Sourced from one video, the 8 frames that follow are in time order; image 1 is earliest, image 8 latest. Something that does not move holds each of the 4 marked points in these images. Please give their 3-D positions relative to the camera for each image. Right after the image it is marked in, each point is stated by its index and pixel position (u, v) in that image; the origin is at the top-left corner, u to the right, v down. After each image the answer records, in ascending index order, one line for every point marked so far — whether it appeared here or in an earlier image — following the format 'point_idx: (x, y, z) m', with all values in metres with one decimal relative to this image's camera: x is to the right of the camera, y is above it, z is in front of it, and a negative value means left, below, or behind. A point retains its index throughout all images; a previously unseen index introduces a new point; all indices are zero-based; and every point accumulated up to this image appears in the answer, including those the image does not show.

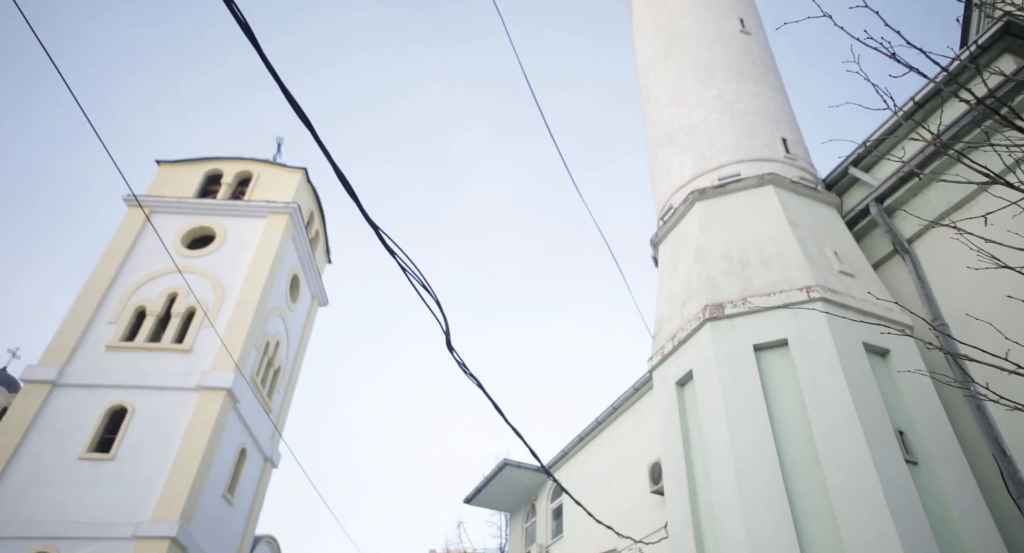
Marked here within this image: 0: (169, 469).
0: (-7.8, -4.4, +14.7) m
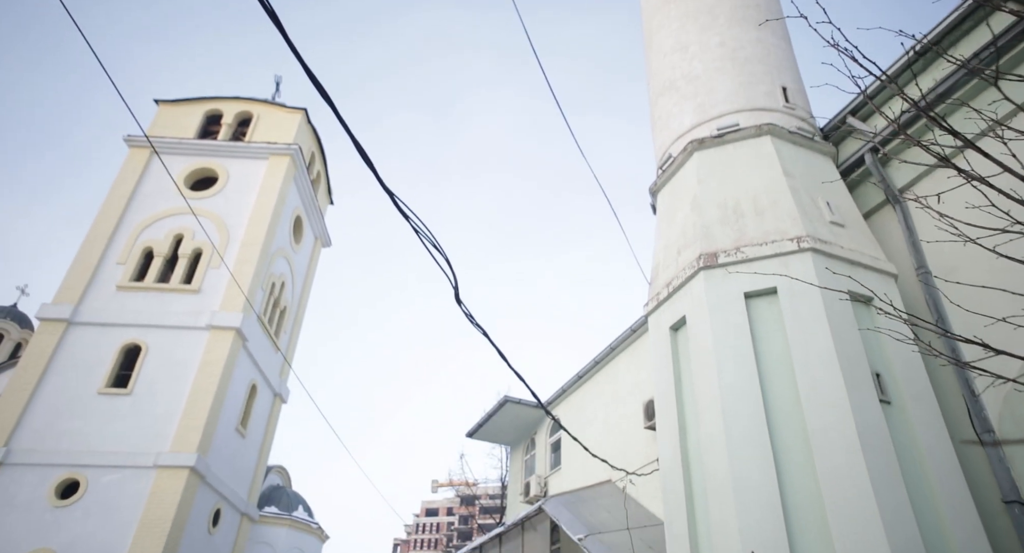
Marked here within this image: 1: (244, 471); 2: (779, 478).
0: (-7.8, -3.0, +15.4) m
1: (-7.5, -5.4, +18.0) m
2: (+2.4, -1.8, +5.8) m
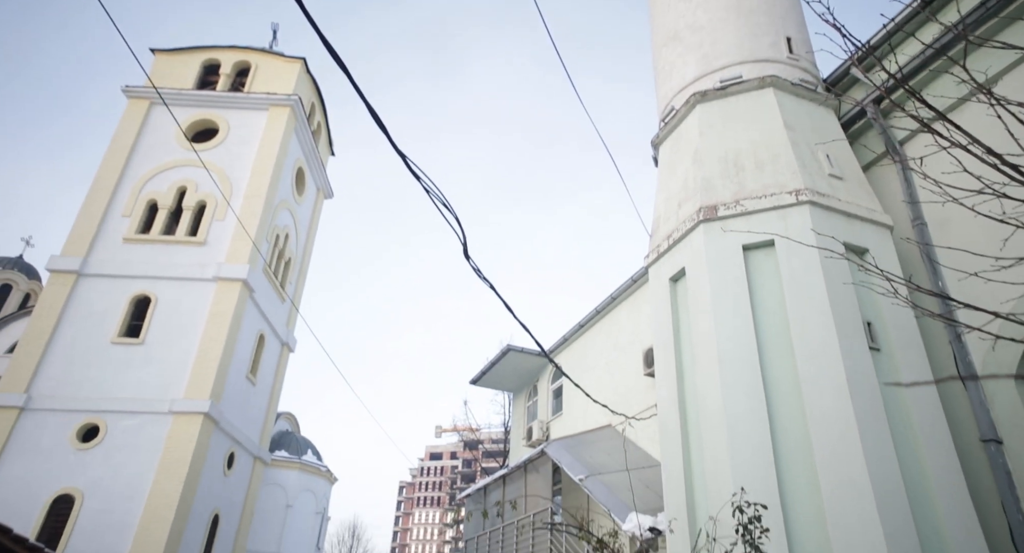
0: (-7.7, -1.9, +15.8) m
1: (-7.4, -4.0, +18.6) m
2: (+2.5, -1.4, +6.1) m
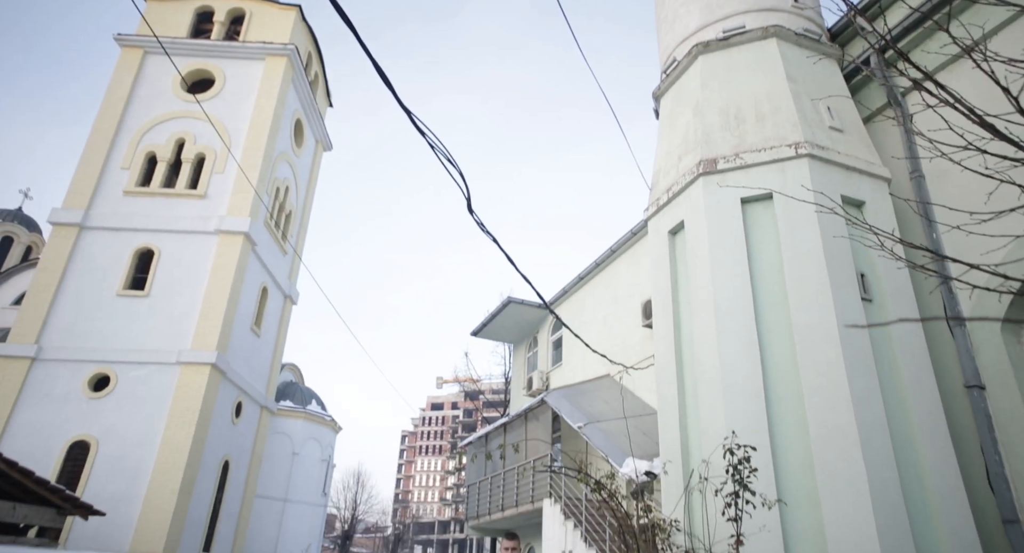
0: (-7.7, -0.7, +16.0) m
1: (-7.4, -2.6, +19.0) m
2: (+2.5, -0.9, +6.4) m
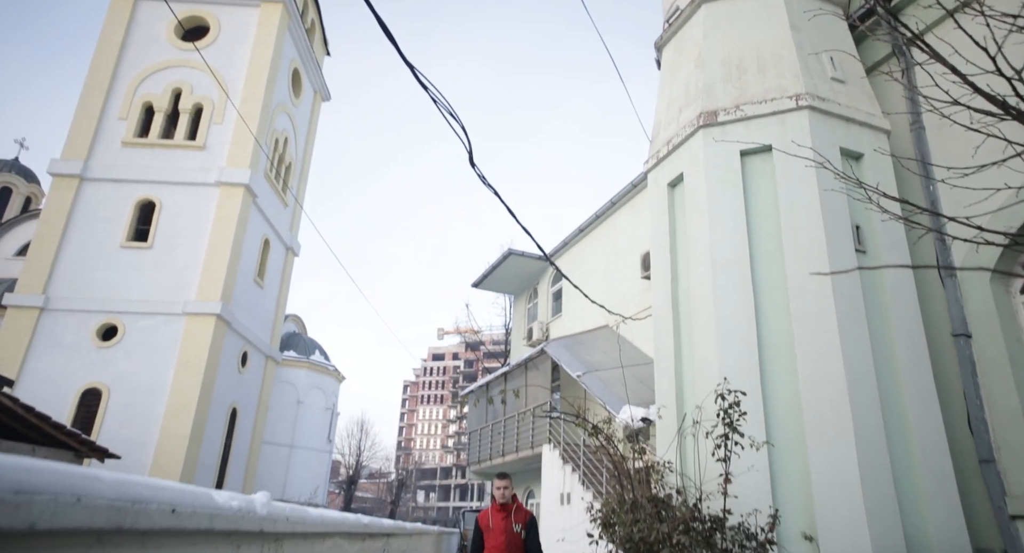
0: (-7.7, +0.5, +16.2) m
1: (-7.4, -1.2, +19.2) m
2: (+2.5, -0.4, +6.5) m
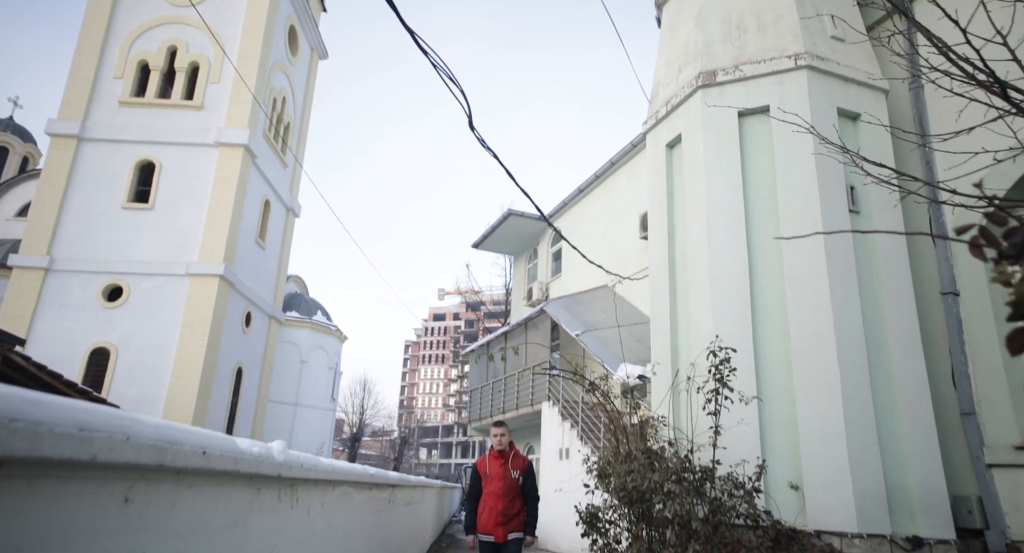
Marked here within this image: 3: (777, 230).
0: (-7.7, +1.5, +16.3) m
1: (-7.4, 0.0, +19.4) m
2: (+2.5, 0.0, +6.7) m
3: (+2.8, +0.5, +6.8) m
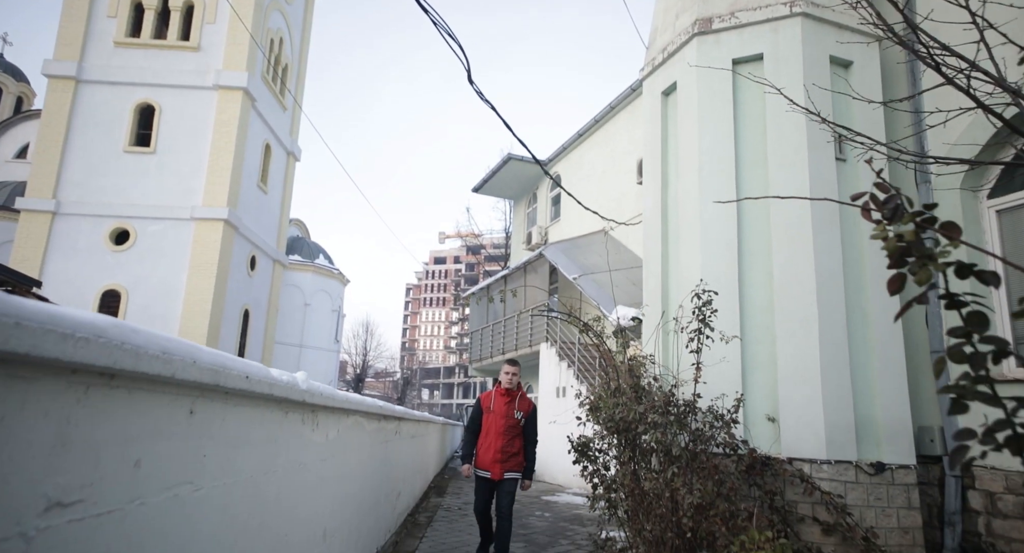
0: (-7.7, +2.9, +16.4) m
1: (-7.4, +1.7, +19.7) m
2: (+2.5, +0.6, +7.0) m
3: (+2.8, +1.1, +7.0) m
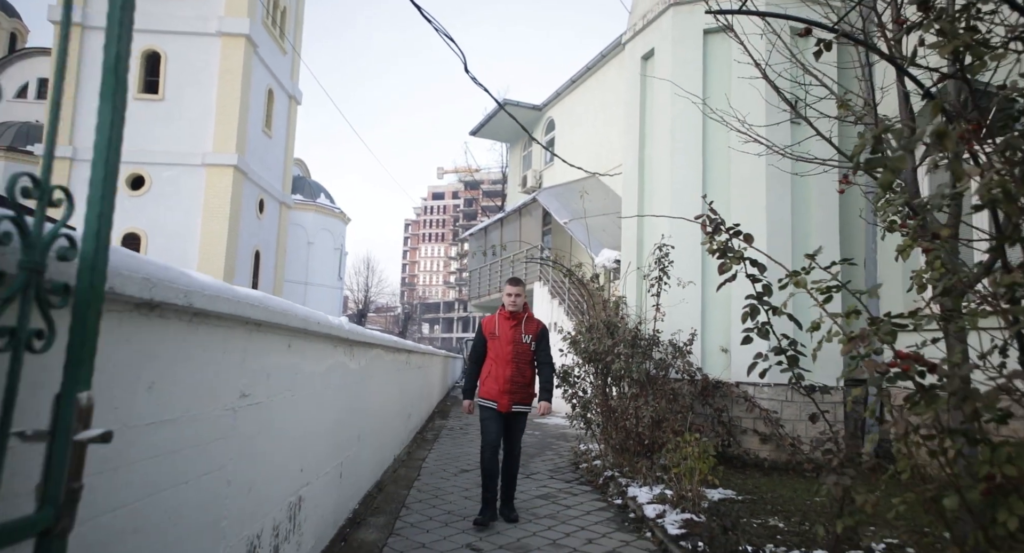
0: (-7.8, +4.4, +17.0) m
1: (-7.5, +3.5, +20.4) m
2: (+2.4, +1.2, +7.9) m
3: (+2.7, +1.7, +7.9) m
